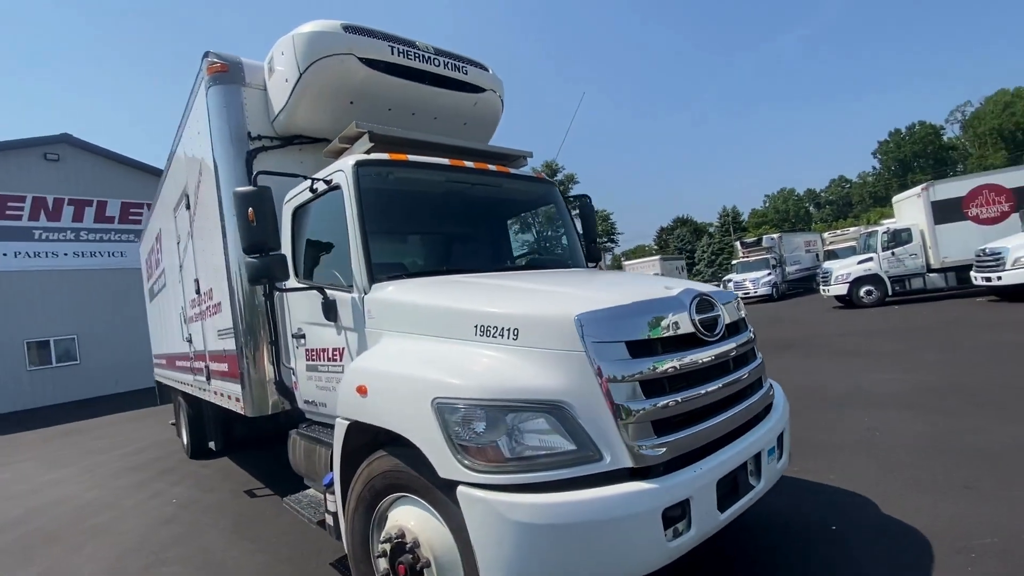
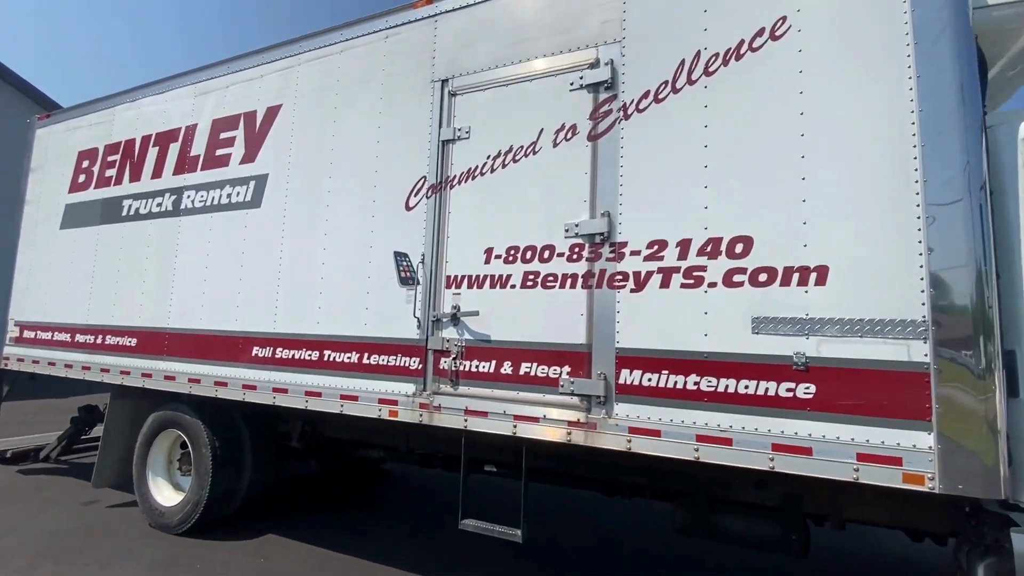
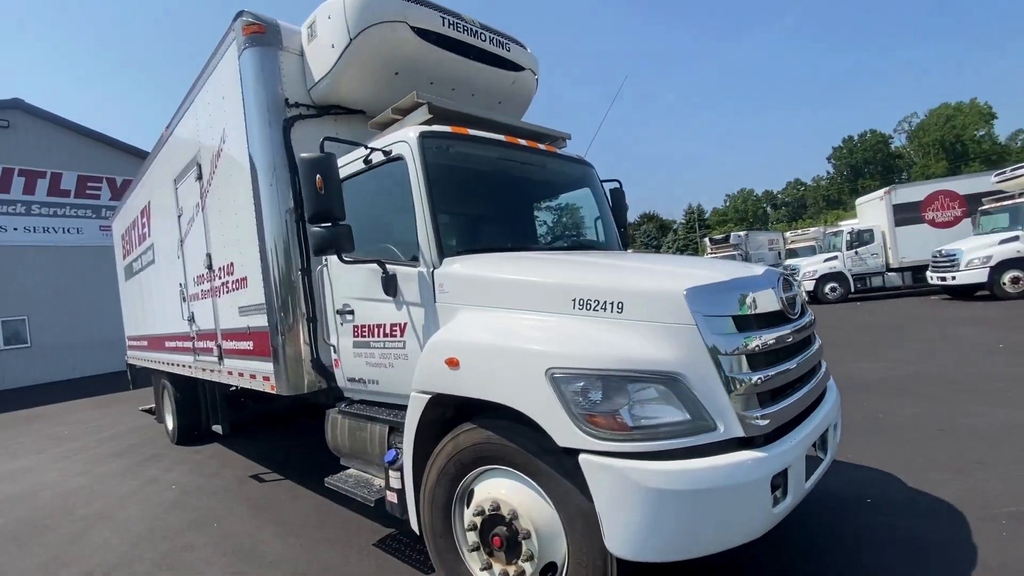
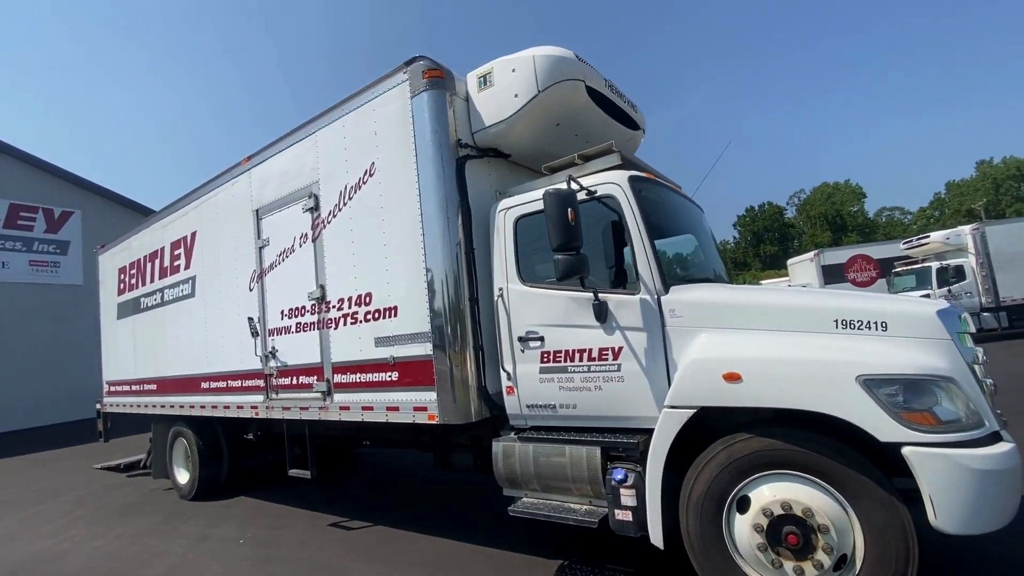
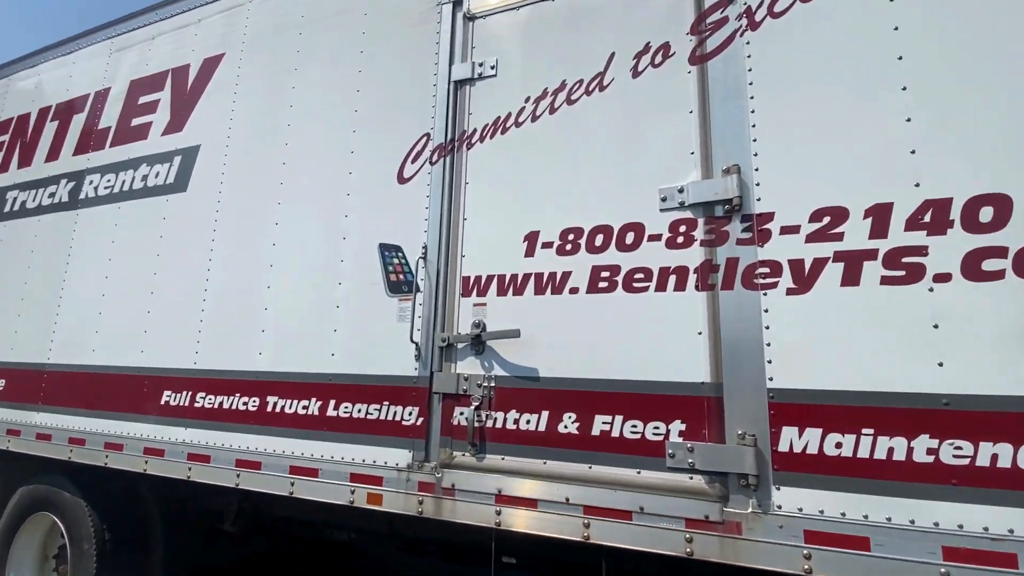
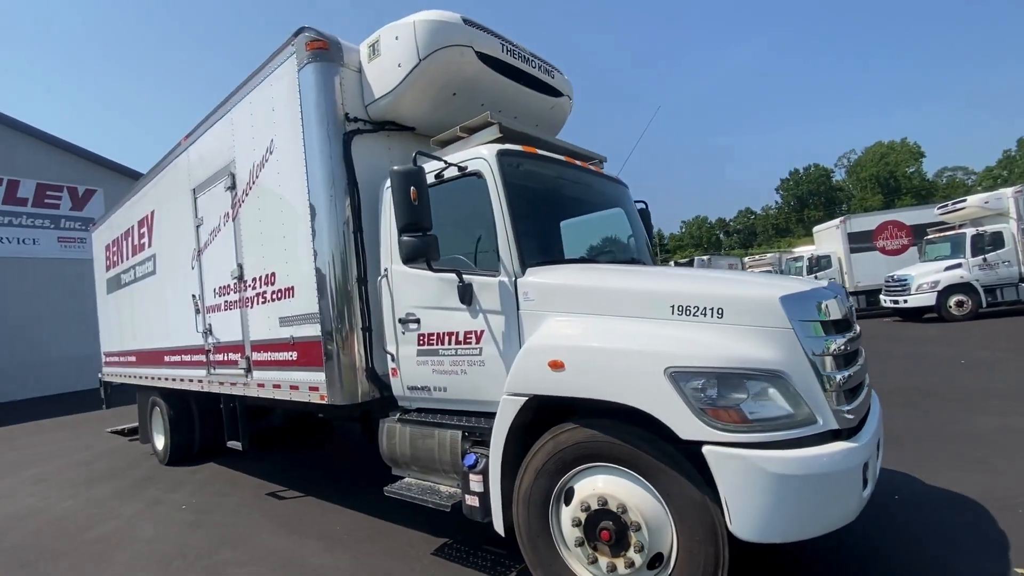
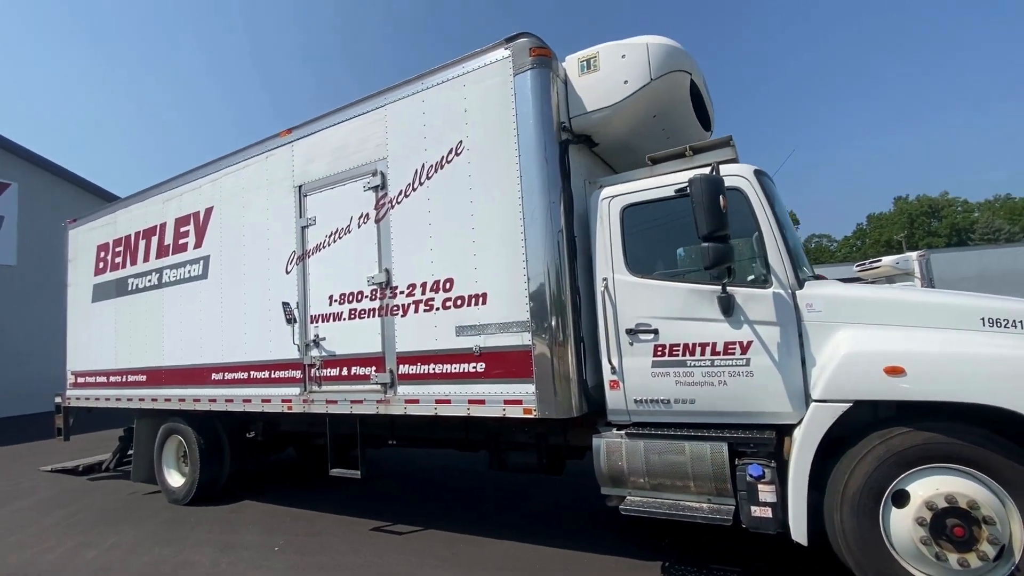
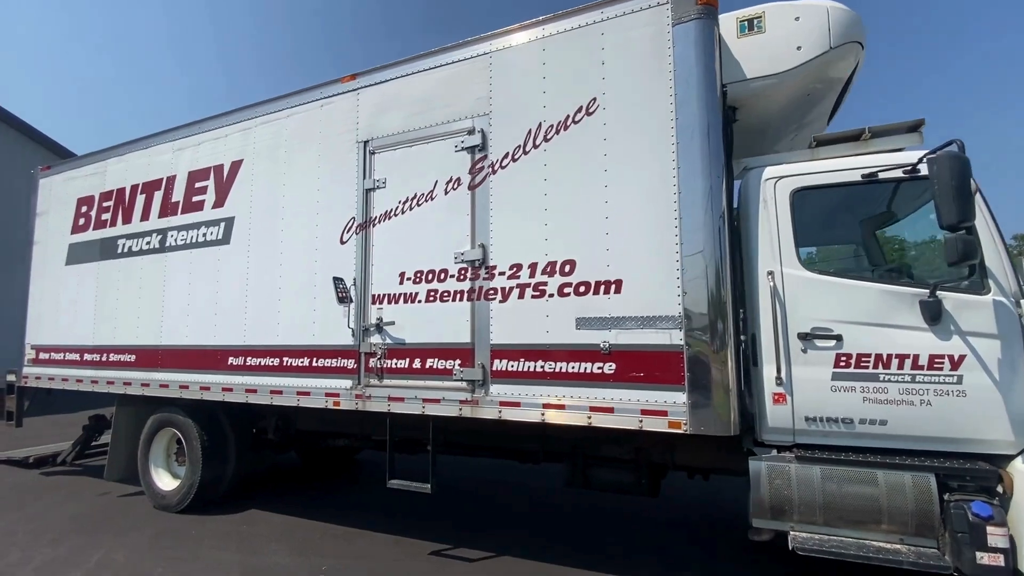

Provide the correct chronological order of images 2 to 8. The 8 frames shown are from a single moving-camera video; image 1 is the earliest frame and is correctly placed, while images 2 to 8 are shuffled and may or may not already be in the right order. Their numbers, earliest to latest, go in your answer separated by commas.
3, 6, 4, 7, 8, 2, 5
